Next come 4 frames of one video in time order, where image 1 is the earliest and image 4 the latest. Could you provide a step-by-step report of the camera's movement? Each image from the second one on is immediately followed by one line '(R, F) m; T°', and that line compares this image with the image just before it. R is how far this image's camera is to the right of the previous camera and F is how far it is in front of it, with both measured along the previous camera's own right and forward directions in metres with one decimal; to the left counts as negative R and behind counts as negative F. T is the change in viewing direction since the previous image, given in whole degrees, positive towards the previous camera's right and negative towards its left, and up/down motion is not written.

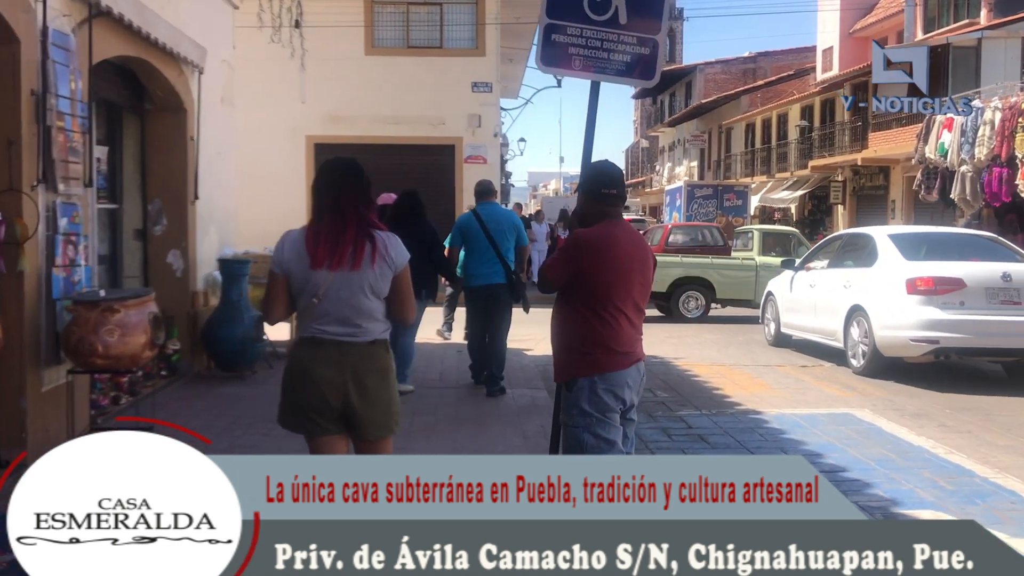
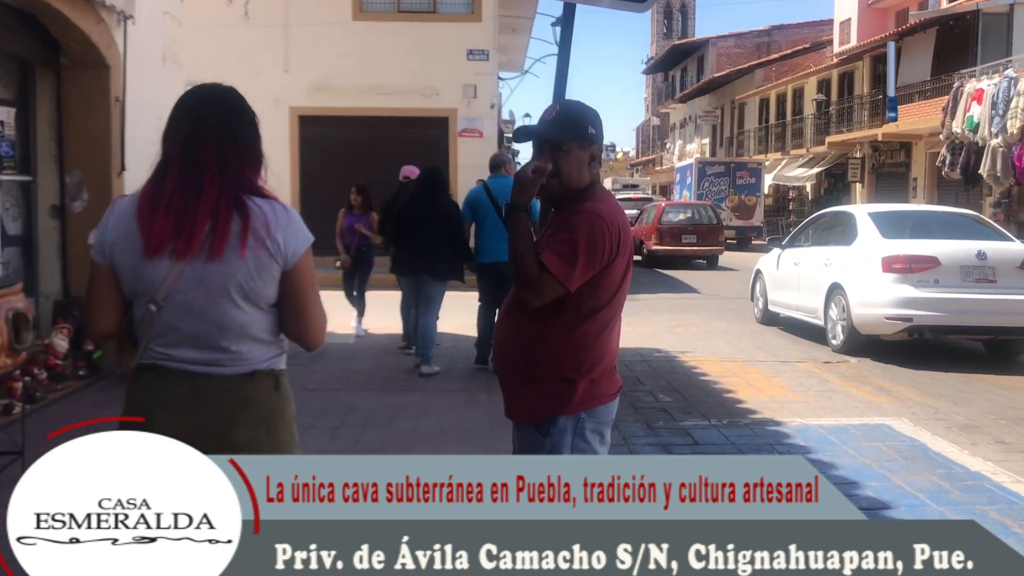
(+0.2, +1.2) m; -1°
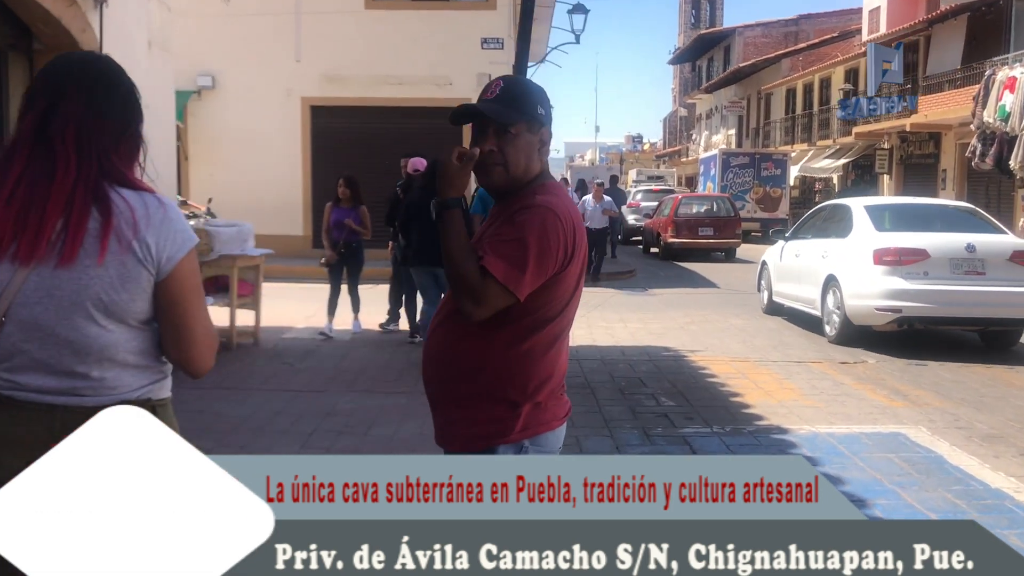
(+0.2, +0.4) m; -2°
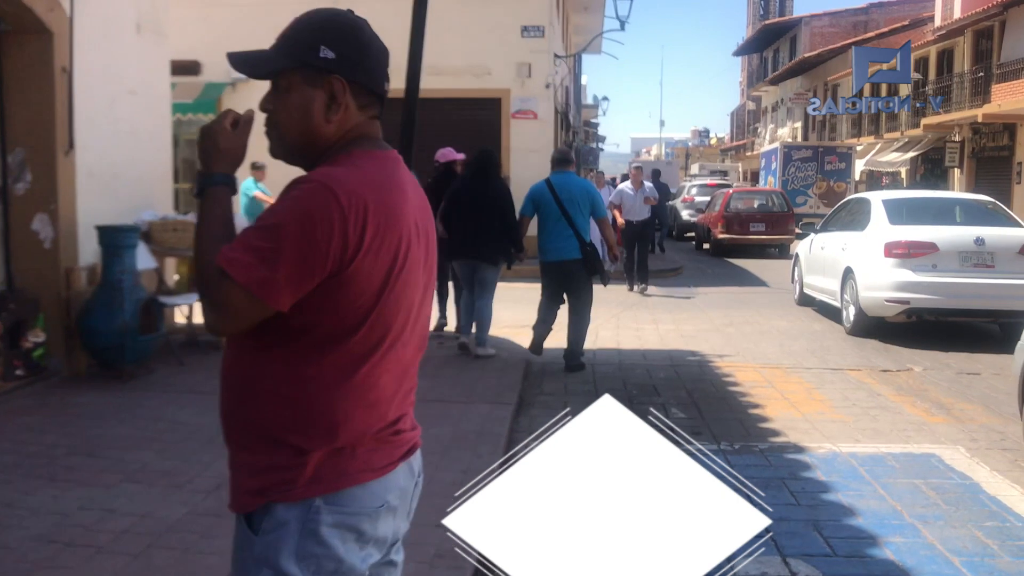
(+0.5, +0.6) m; -4°
